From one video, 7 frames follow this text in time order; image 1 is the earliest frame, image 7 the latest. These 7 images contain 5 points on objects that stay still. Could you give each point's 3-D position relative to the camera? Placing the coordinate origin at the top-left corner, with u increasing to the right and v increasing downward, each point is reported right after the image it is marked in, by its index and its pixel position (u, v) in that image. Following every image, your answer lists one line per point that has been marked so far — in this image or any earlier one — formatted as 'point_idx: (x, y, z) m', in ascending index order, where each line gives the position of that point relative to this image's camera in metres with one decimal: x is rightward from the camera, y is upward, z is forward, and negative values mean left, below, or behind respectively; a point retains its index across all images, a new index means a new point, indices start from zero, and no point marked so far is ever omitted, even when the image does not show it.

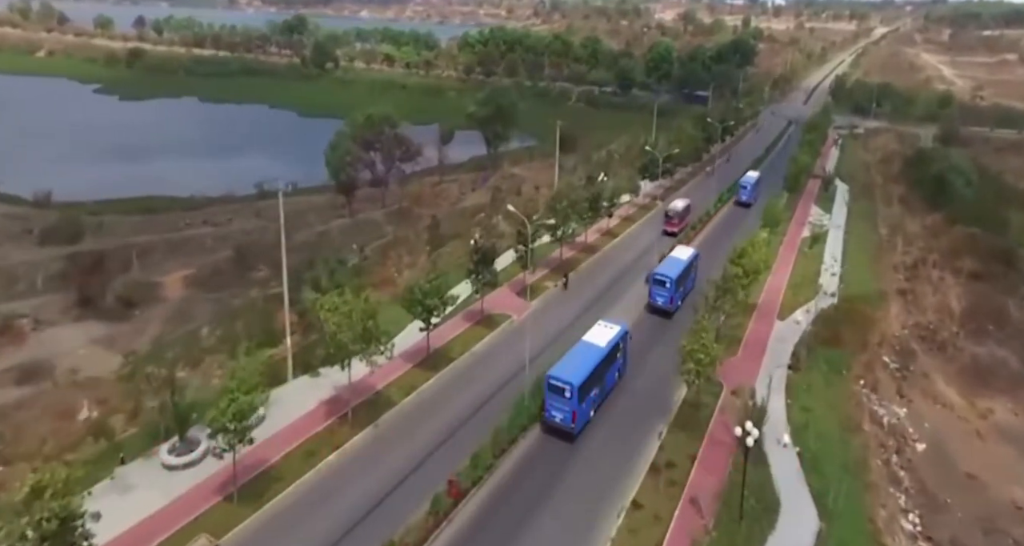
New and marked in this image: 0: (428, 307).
0: (-2.3, -0.9, +19.1) m
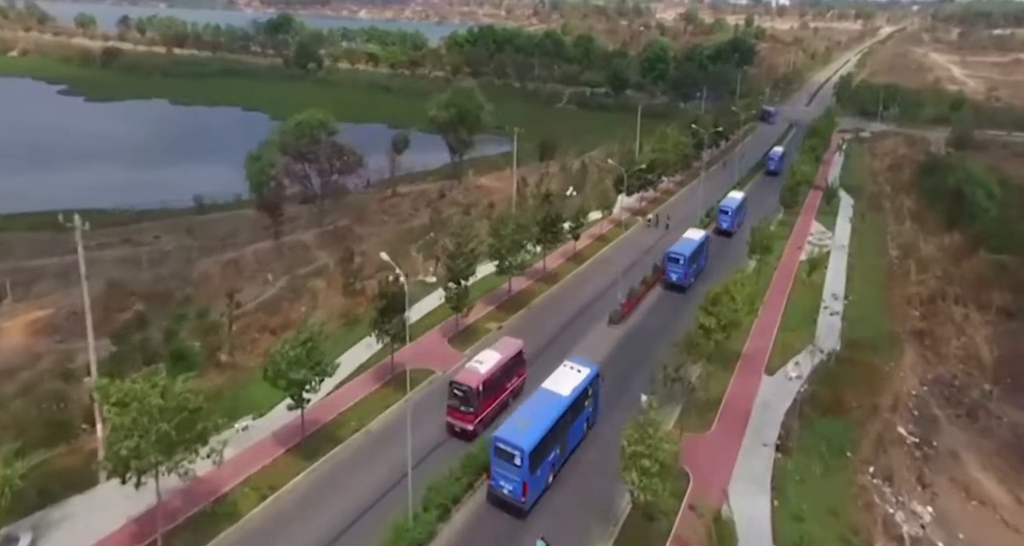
0: (-4.5, -2.2, +14.3) m
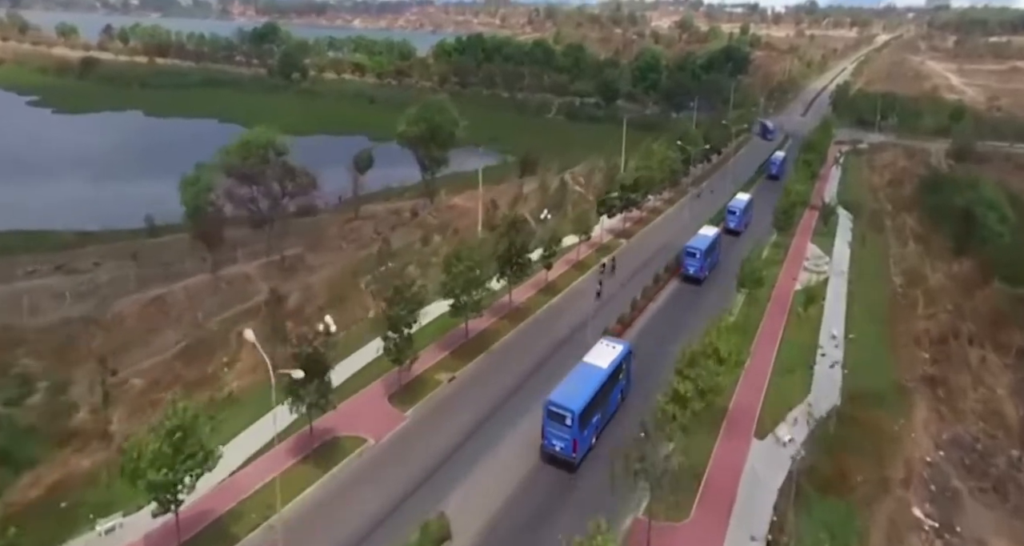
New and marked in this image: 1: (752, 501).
0: (-5.8, -3.4, +11.4) m
1: (+5.0, -4.9, +14.7) m
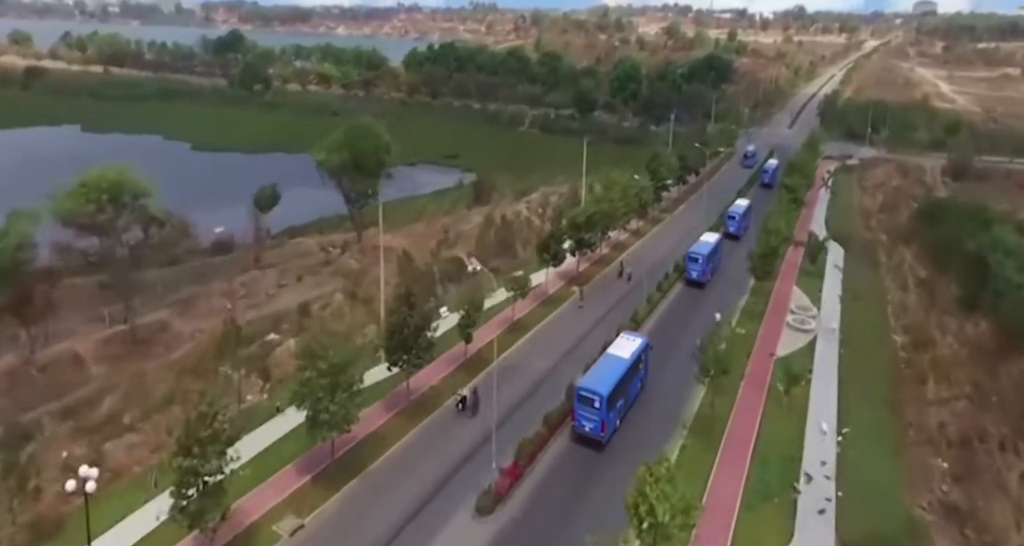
0: (-8.4, -5.6, +5.8) m
1: (+2.4, -7.1, +9.2) m
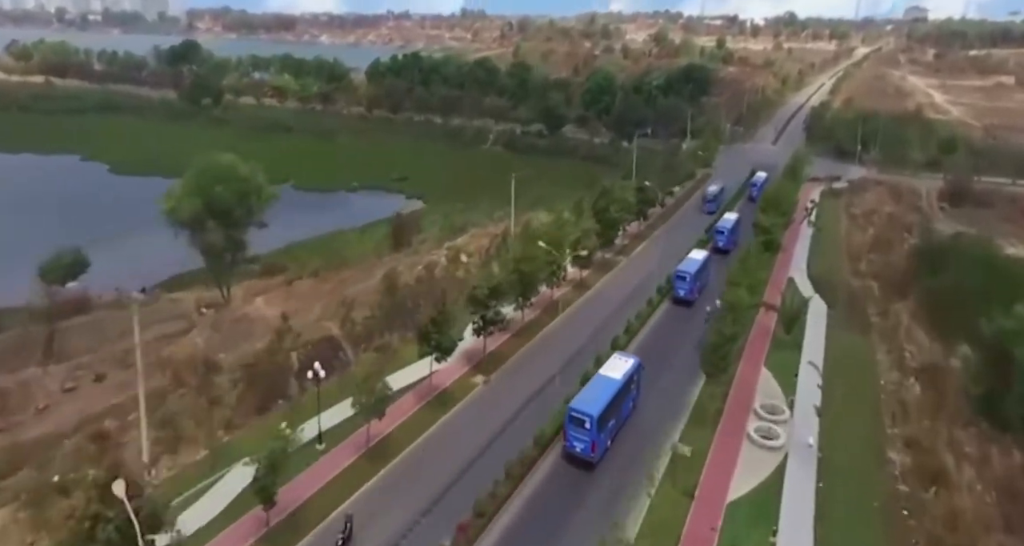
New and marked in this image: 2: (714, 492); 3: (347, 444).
0: (-12.1, -8.3, -1.3) m
1: (-1.3, -9.8, +2.1) m
2: (+5.2, -5.1, +17.4) m
3: (-4.6, -4.8, +18.1) m
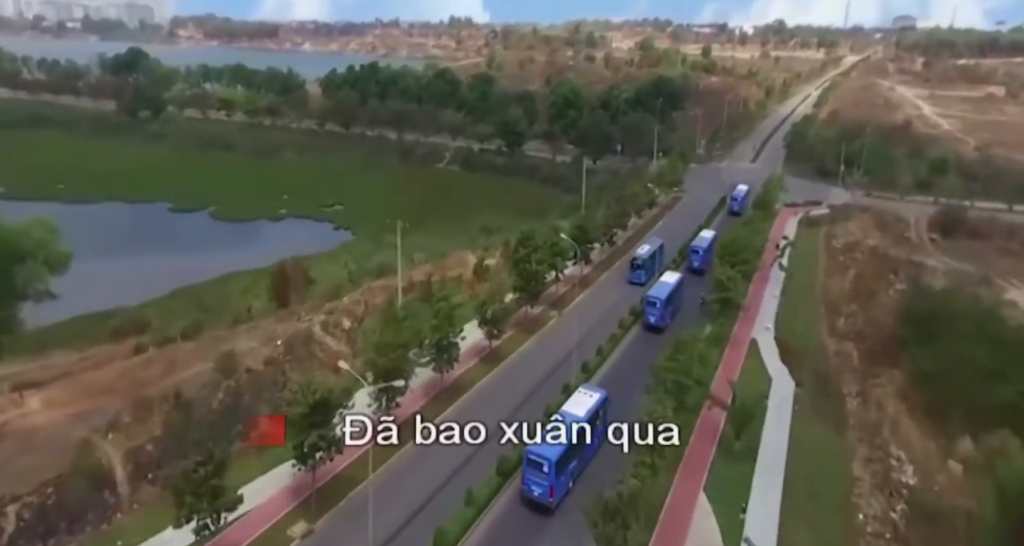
0: (-16.0, -10.8, -8.3) m
1: (-5.2, -12.3, -4.8) m
2: (+1.1, -7.7, +10.6) m
3: (-8.6, -7.4, +11.3) m
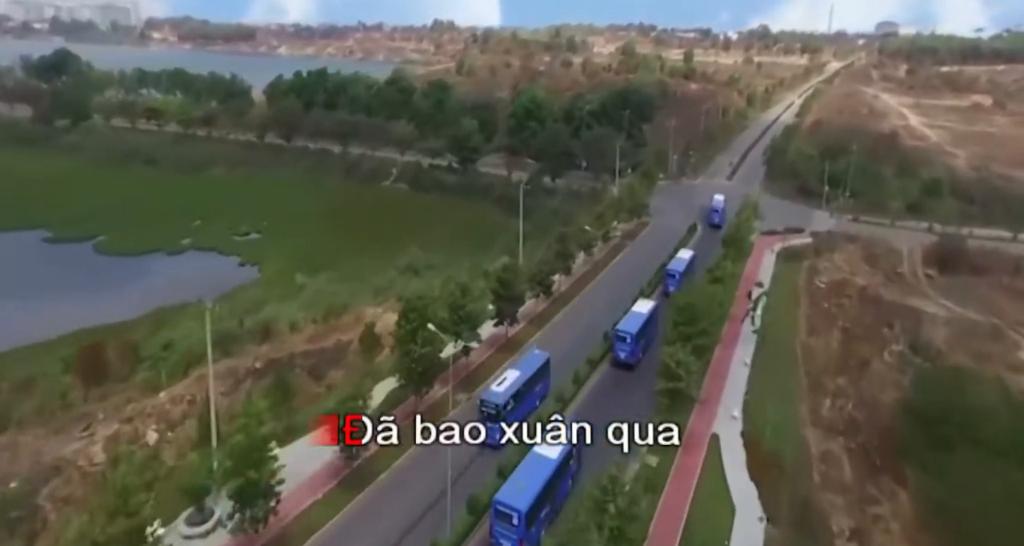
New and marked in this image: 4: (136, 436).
0: (-19.1, -13.3, -16.3) m
1: (-8.4, -14.8, -12.5) m
2: (-2.4, -10.3, +3.0) m
3: (-12.2, -10.0, +3.5) m
4: (-10.2, -3.8, +19.7) m
